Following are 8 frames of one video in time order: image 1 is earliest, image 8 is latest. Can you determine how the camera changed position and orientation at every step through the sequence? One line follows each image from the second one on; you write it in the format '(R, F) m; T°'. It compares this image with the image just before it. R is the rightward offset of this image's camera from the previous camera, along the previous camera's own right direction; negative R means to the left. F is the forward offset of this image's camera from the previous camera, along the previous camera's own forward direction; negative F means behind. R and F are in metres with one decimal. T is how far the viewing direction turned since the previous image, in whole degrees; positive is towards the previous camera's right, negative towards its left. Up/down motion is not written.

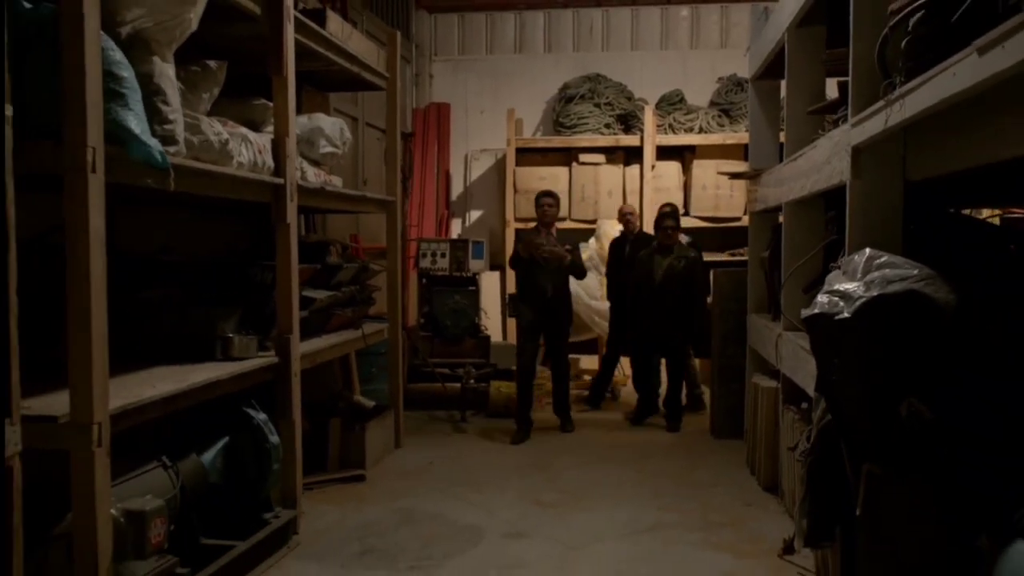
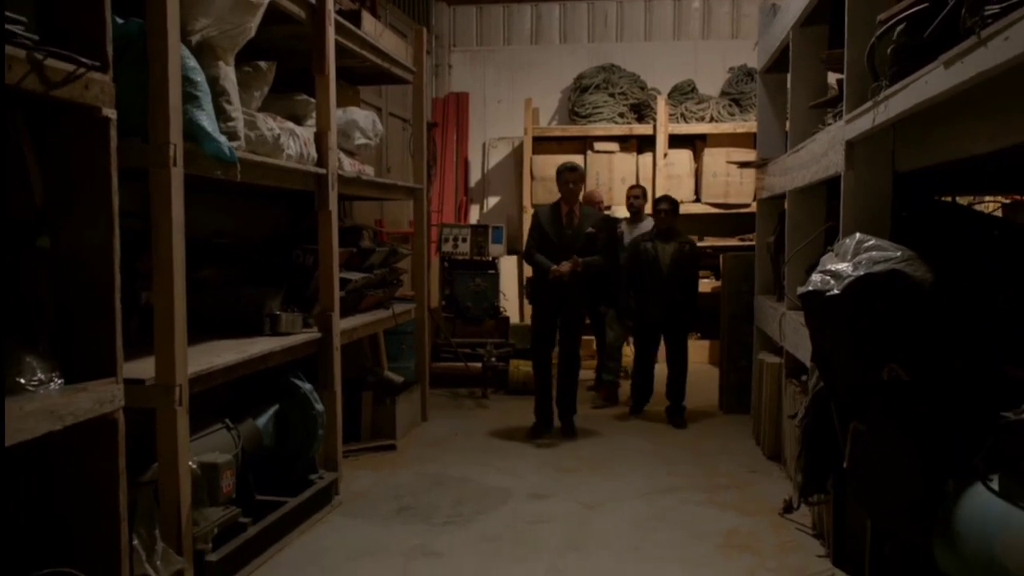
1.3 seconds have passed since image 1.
(0.0, -0.3) m; -1°
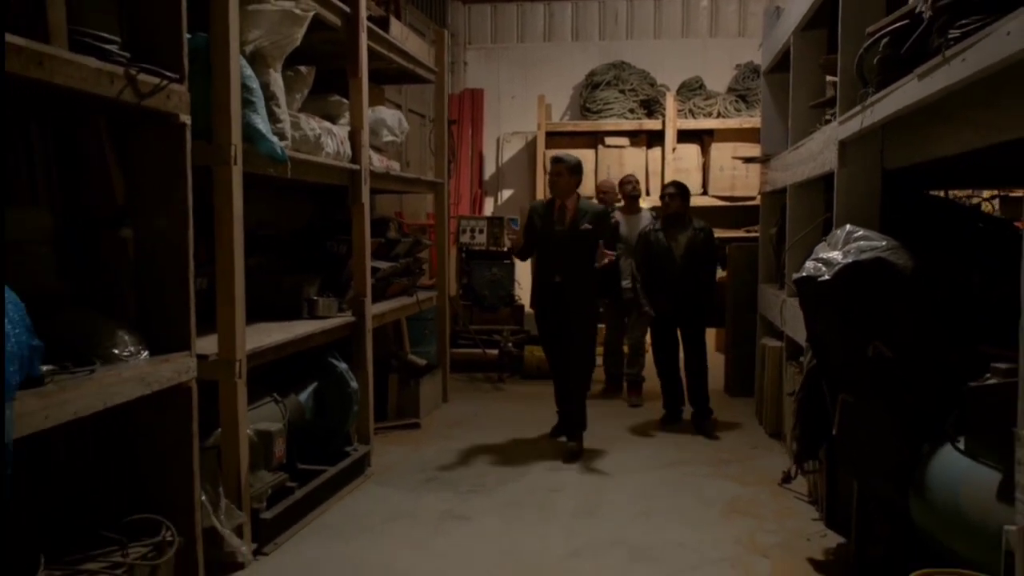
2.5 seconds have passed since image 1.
(0.0, -0.3) m; 0°
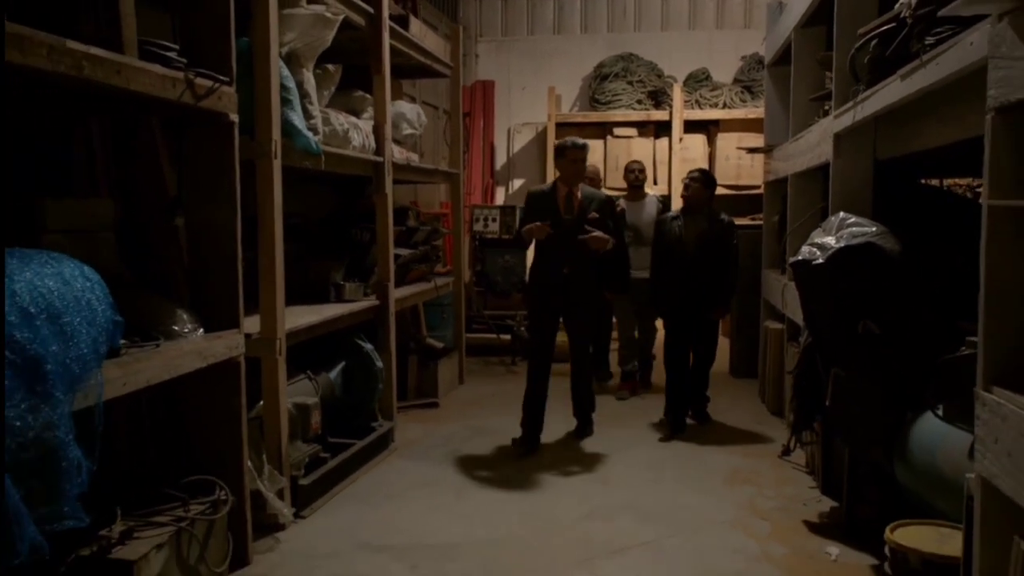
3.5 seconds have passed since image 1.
(0.0, -0.2) m; 0°
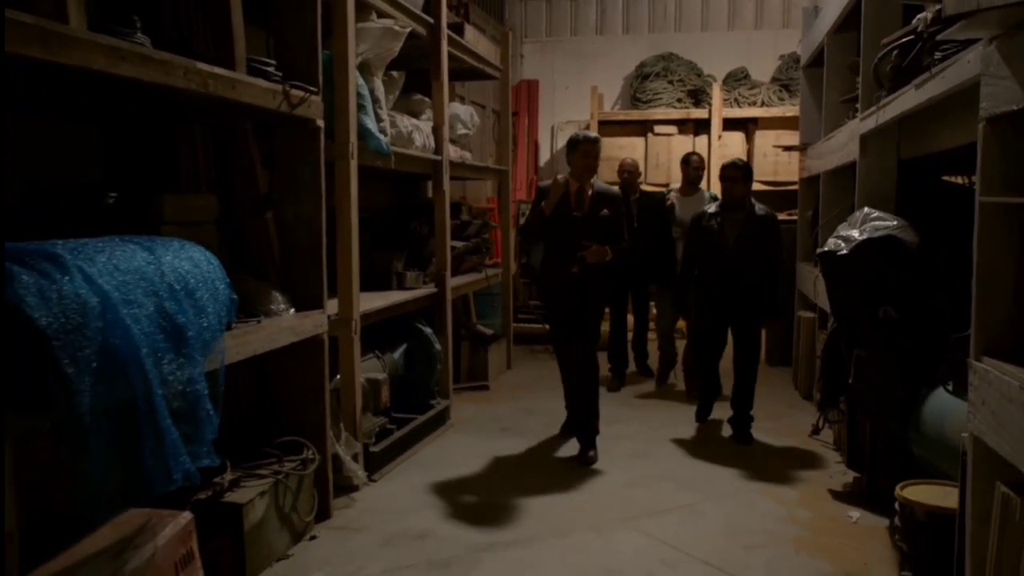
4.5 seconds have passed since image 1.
(0.0, -0.3) m; -2°
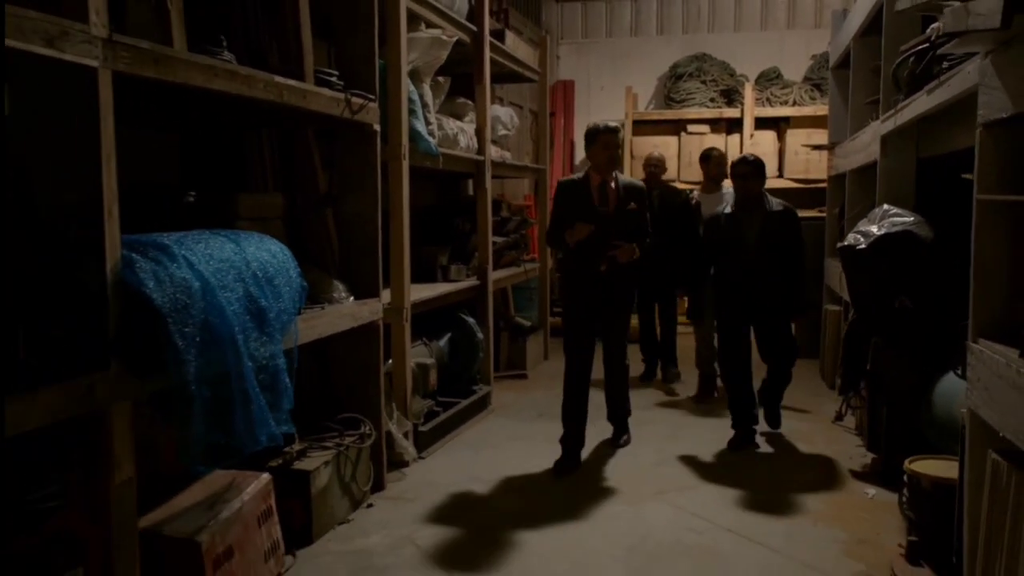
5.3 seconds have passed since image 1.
(0.0, -0.3) m; -2°
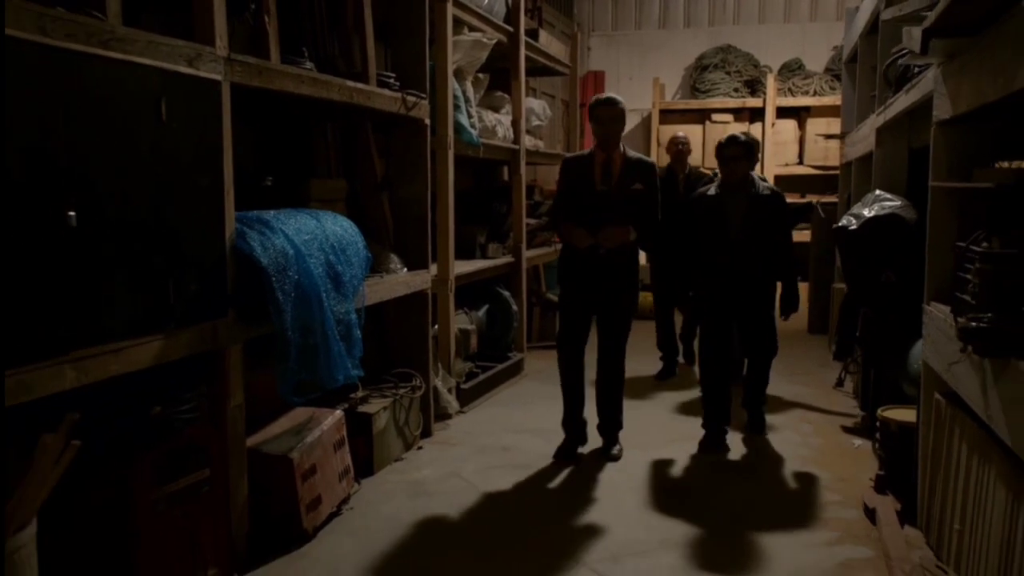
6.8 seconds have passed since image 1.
(0.0, -0.5) m; -2°
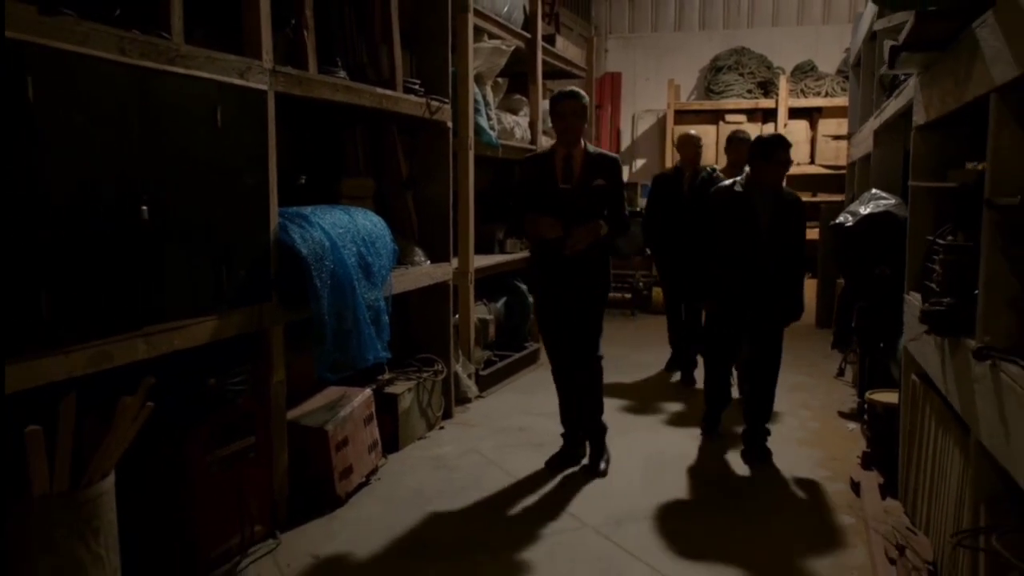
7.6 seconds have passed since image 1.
(0.0, -0.3) m; -1°
